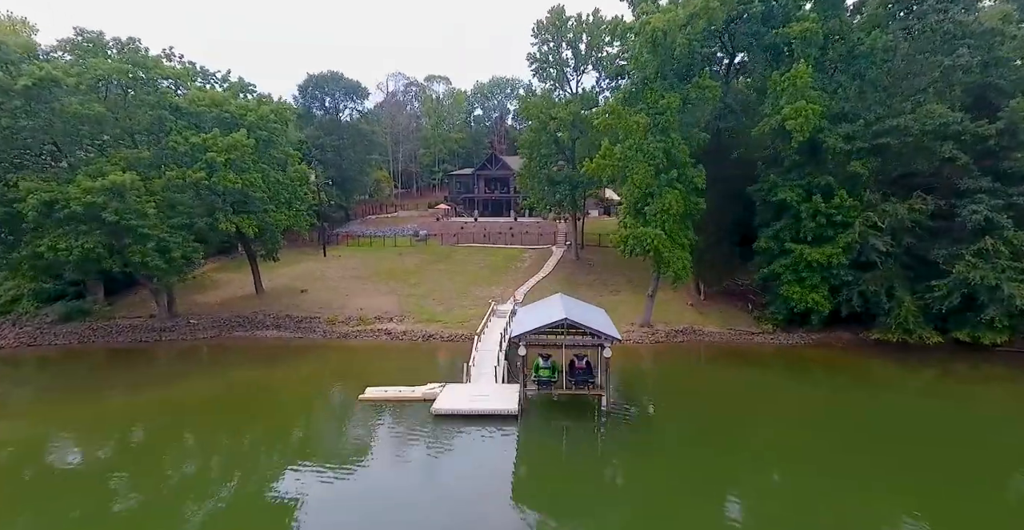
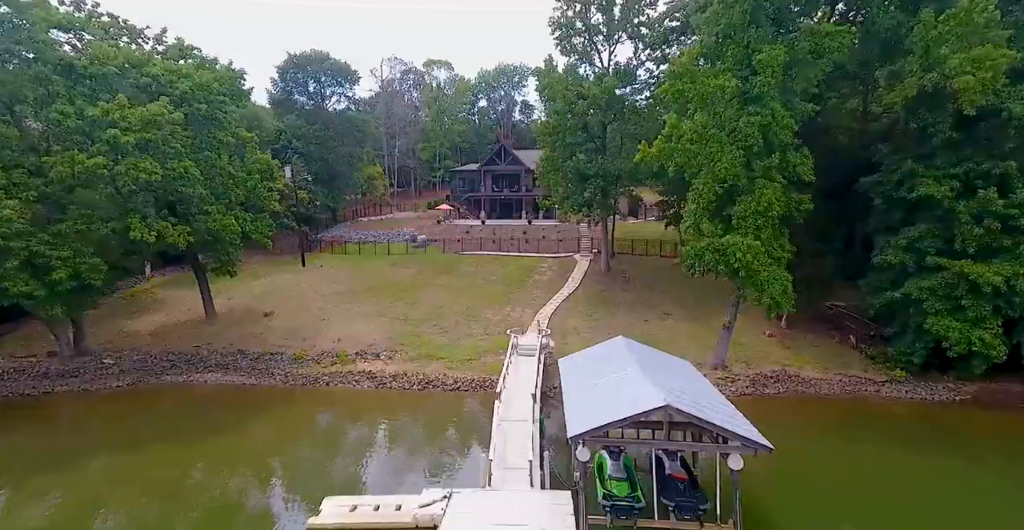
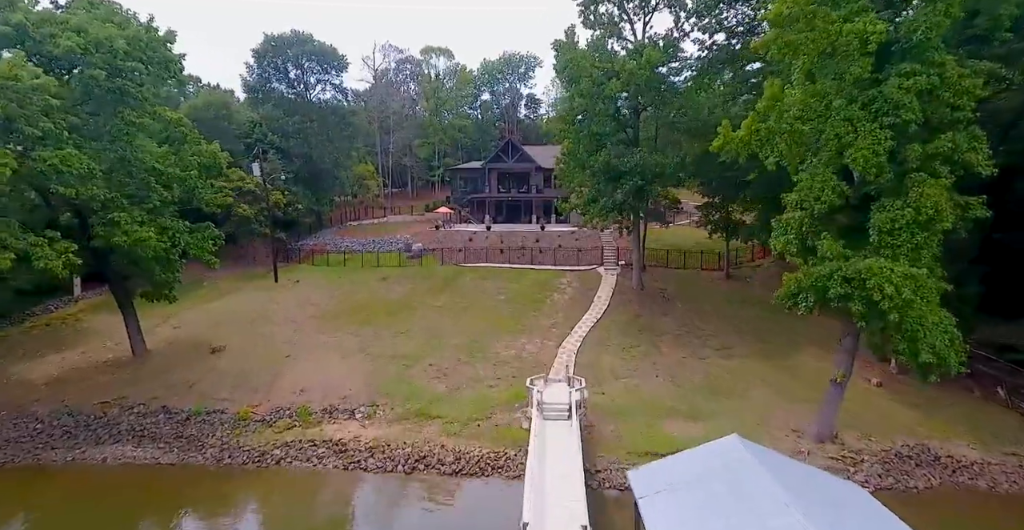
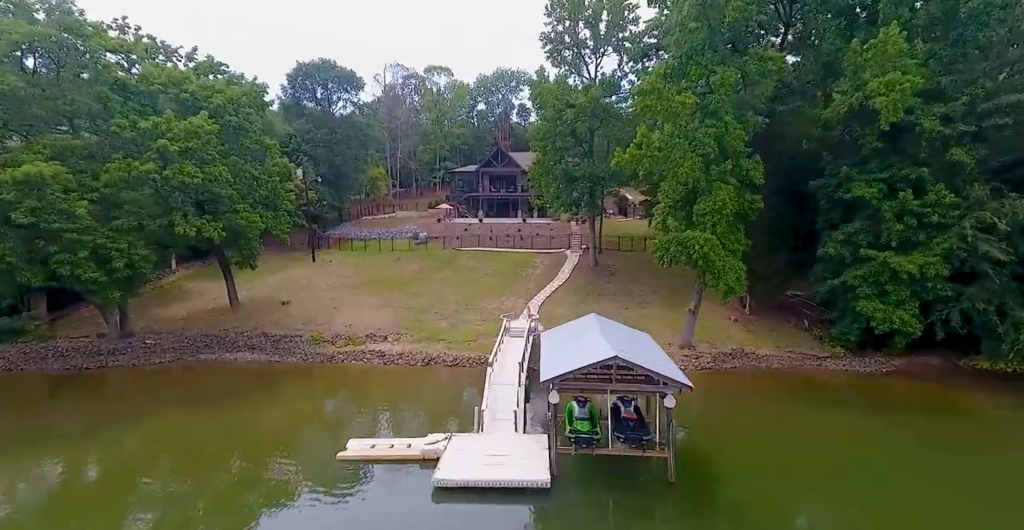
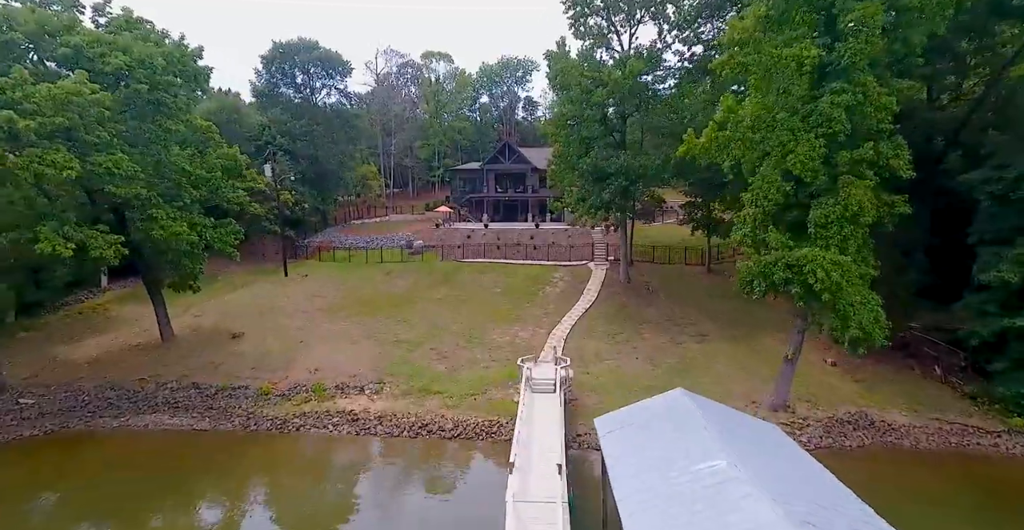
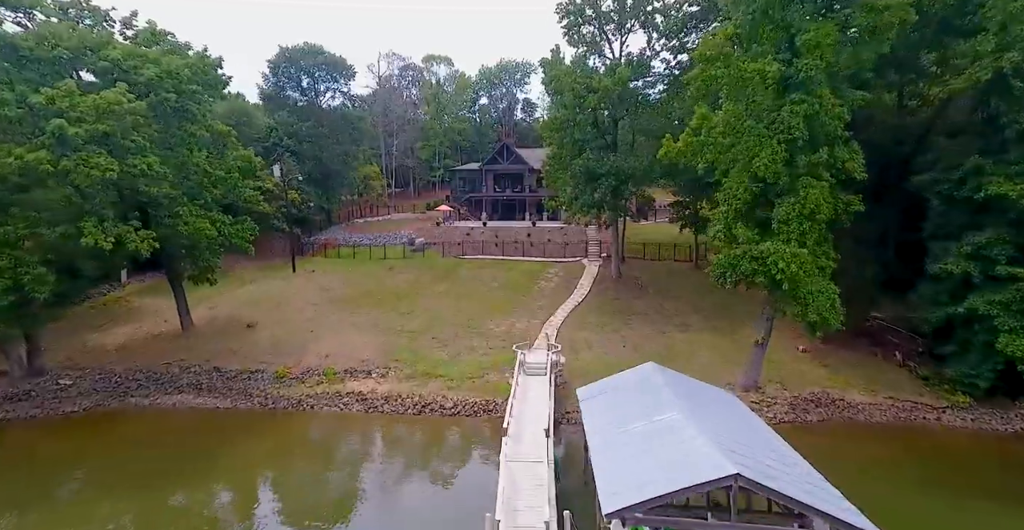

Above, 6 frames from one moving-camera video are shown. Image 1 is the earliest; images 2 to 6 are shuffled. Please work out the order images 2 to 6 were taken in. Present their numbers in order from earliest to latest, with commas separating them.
4, 2, 6, 5, 3
